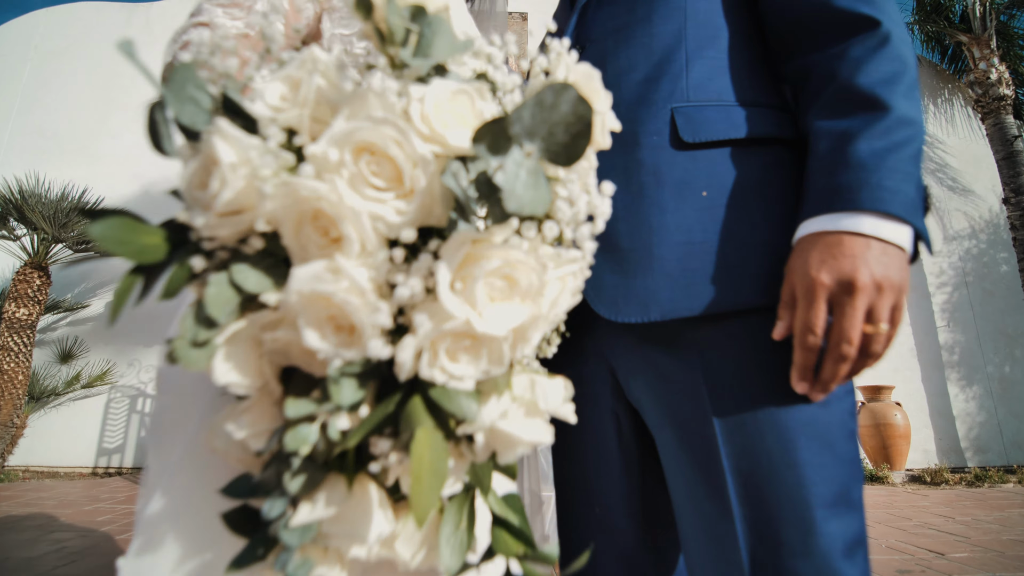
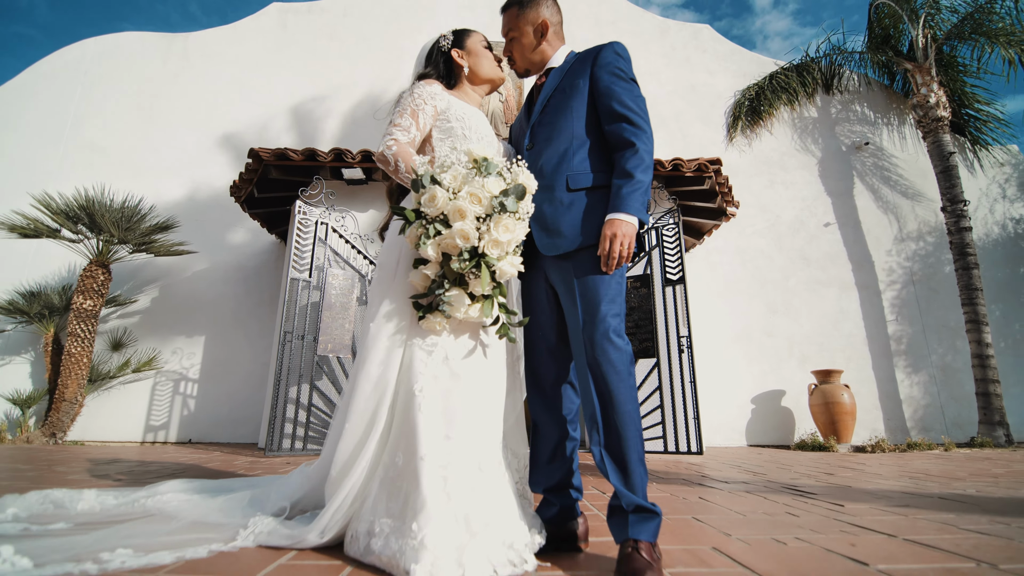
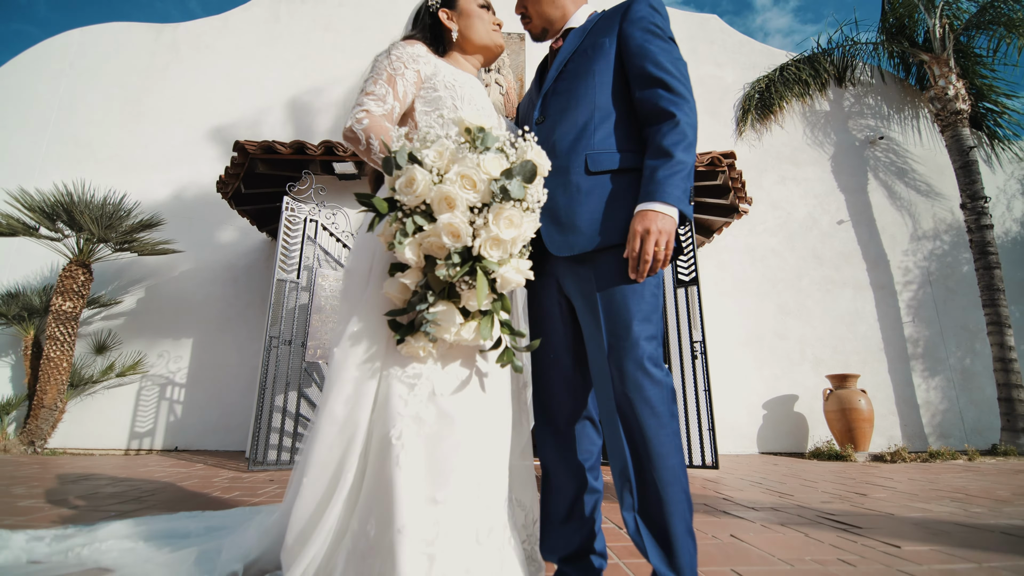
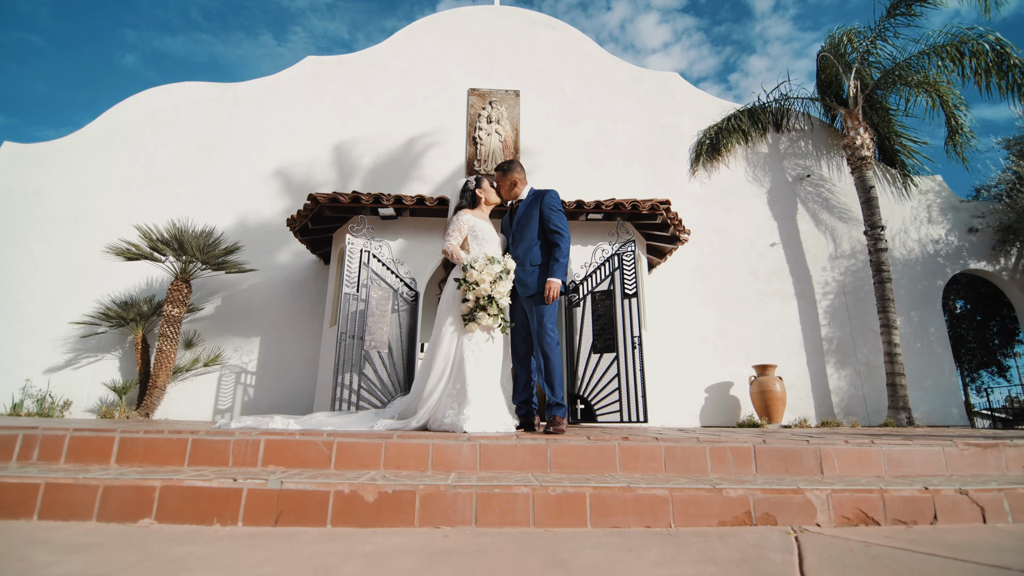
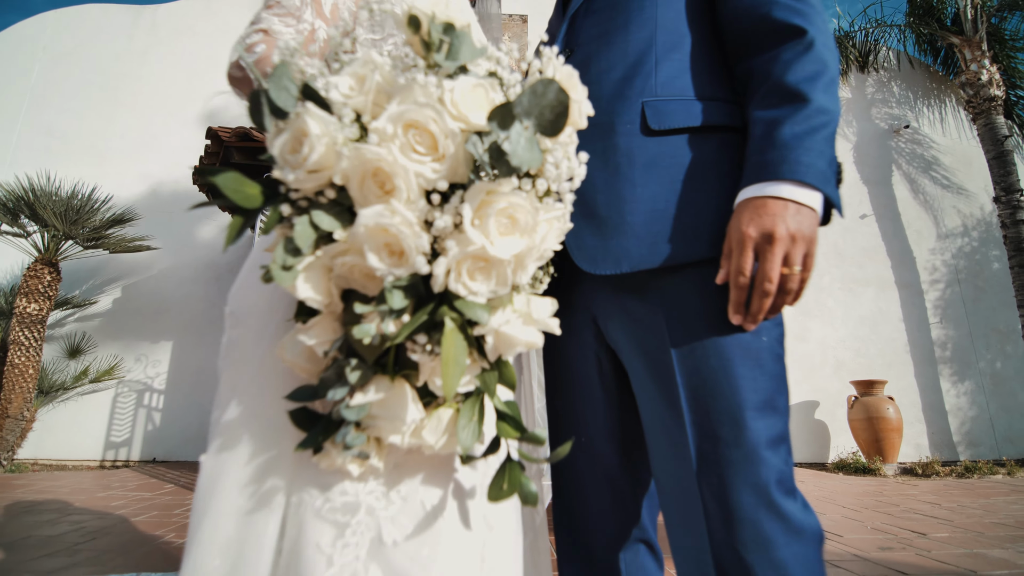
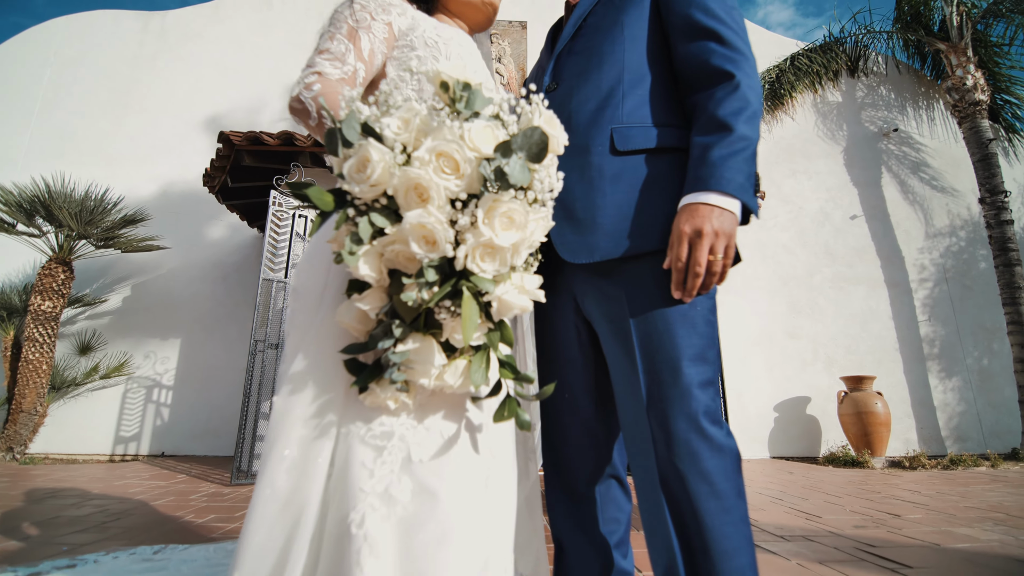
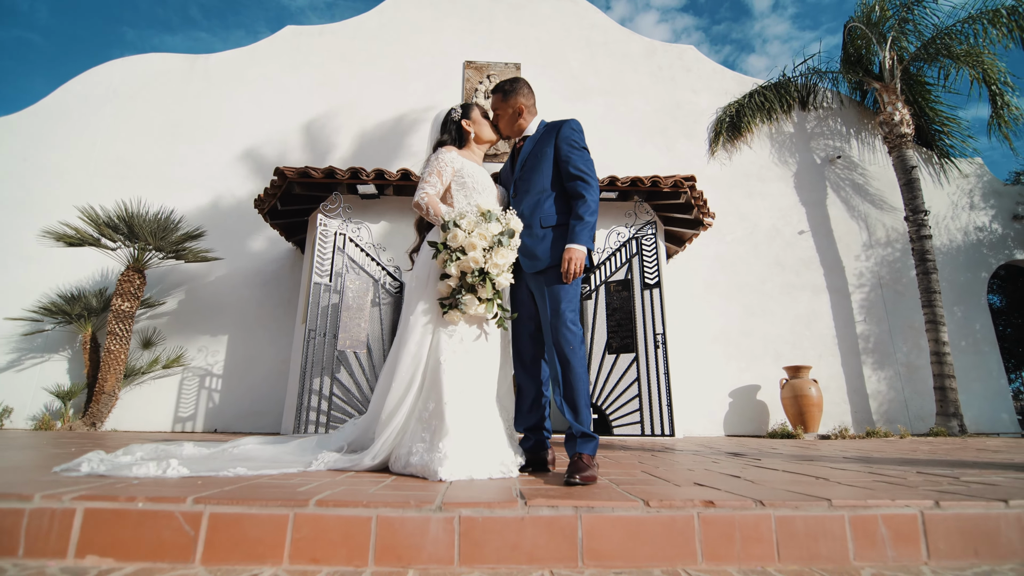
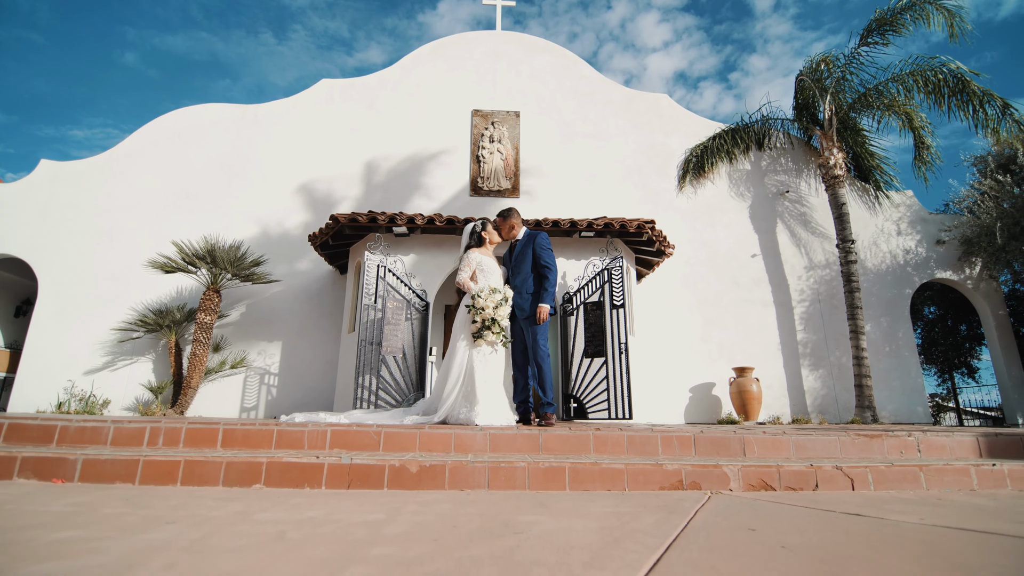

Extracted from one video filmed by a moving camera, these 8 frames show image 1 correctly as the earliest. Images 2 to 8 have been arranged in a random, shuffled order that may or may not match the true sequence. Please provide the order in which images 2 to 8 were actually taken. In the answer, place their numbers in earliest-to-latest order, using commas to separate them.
5, 6, 3, 2, 7, 4, 8
